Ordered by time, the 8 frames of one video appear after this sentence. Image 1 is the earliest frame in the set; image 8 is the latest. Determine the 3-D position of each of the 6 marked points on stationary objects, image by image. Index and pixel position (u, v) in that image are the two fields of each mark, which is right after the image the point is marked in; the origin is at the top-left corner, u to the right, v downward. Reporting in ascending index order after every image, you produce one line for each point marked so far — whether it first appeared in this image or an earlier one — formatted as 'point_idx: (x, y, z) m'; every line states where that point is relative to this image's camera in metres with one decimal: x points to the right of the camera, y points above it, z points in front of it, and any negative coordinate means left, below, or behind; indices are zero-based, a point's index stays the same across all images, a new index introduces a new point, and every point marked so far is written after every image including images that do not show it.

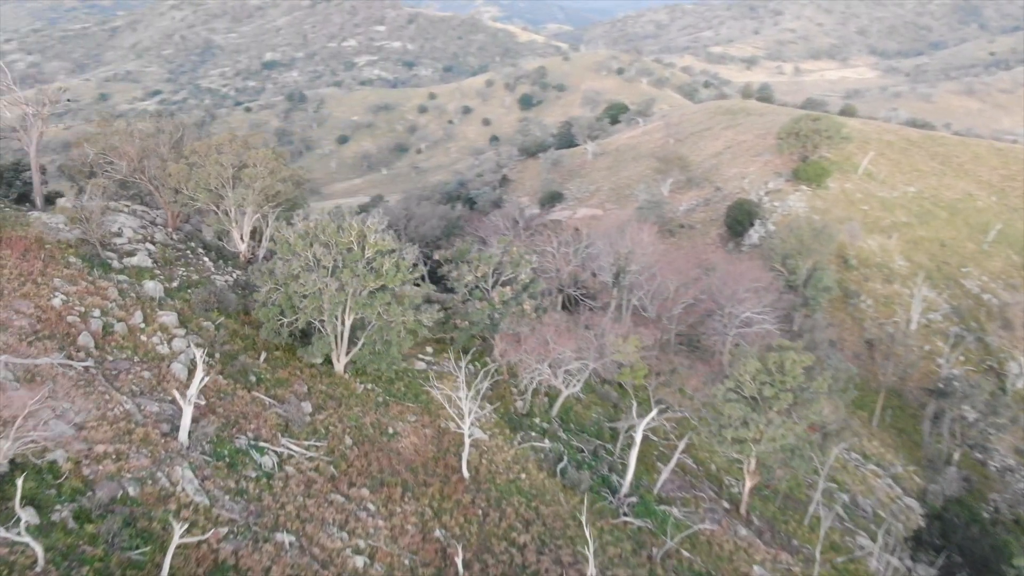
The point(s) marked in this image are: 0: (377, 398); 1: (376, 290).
0: (-3.0, -2.4, +19.7) m
1: (-2.9, -0.1, +18.9) m
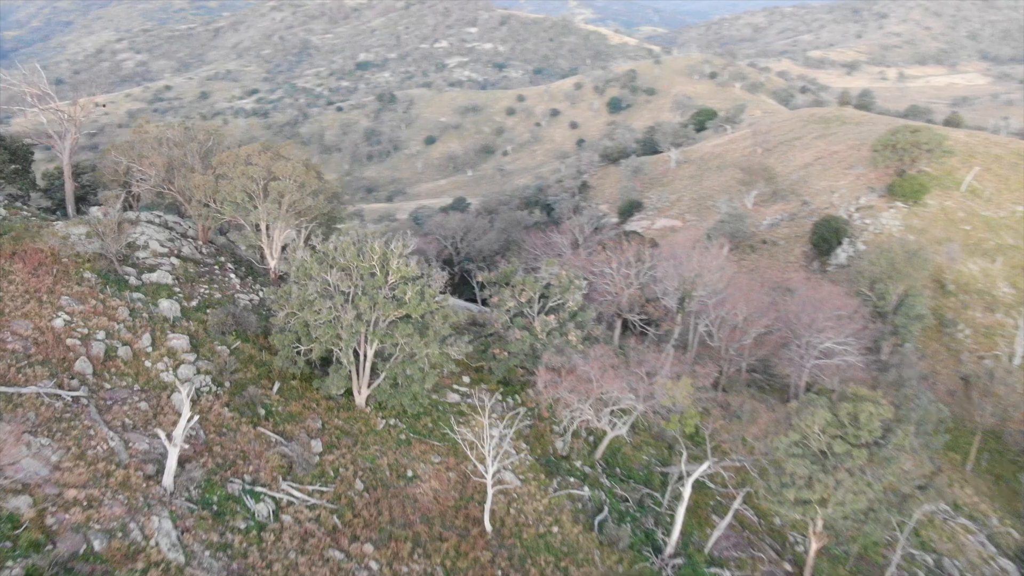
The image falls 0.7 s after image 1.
0: (-2.3, -3.0, +18.1) m
1: (-2.2, -0.6, +17.3) m
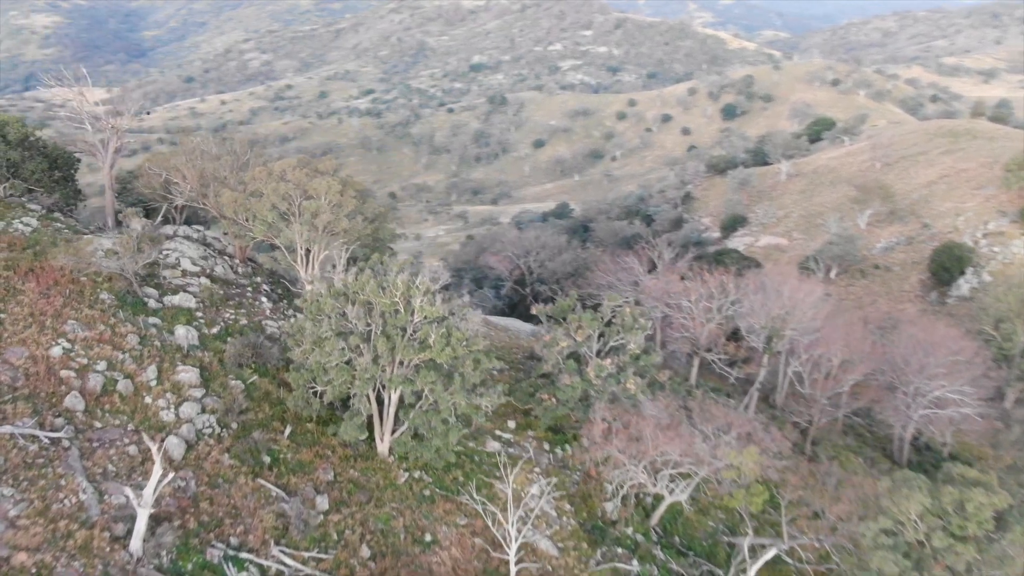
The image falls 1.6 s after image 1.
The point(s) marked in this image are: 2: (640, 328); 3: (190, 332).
0: (-1.6, -3.7, +16.1) m
1: (-1.5, -1.3, +15.3) m
2: (+2.7, -0.9, +19.2) m
3: (-6.1, -0.8, +17.1) m
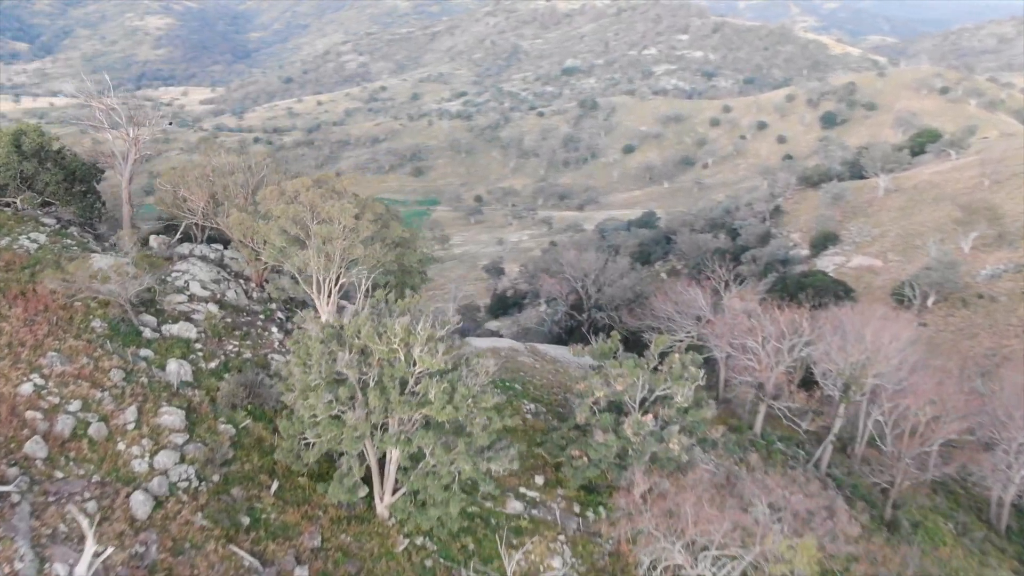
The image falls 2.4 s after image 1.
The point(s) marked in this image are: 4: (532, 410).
0: (-1.4, -4.3, +14.2) m
1: (-1.3, -2.0, +13.4) m
2: (+3.3, -1.7, +16.8) m
3: (-5.7, -1.4, +15.6) m
4: (+0.4, -2.7, +19.5) m
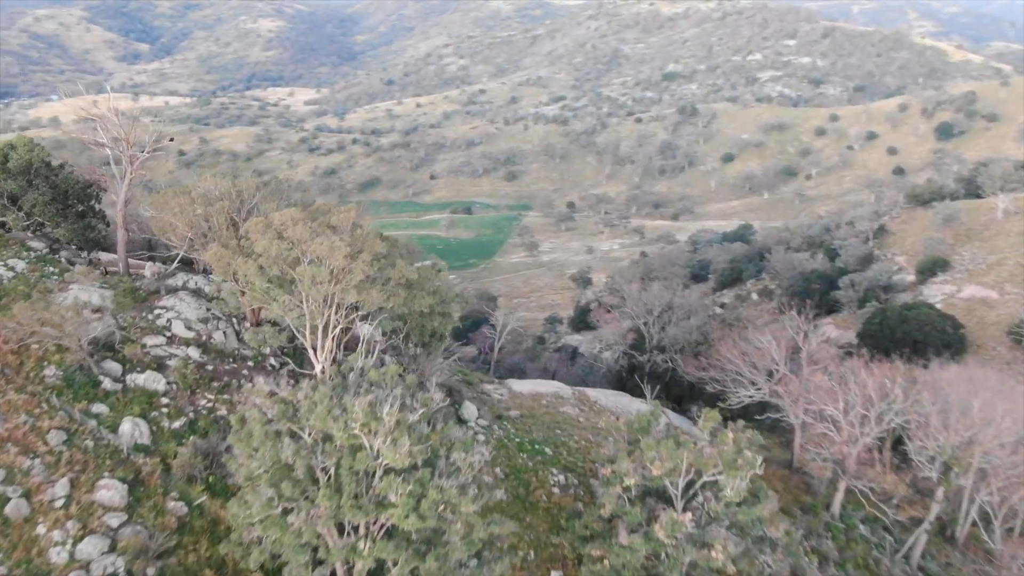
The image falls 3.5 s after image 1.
0: (-1.6, -5.2, +11.5) m
1: (-1.5, -2.9, +10.7) m
2: (+3.5, -2.8, +13.7) m
3: (-5.6, -2.1, +13.4) m
4: (+0.9, -3.6, +16.7) m
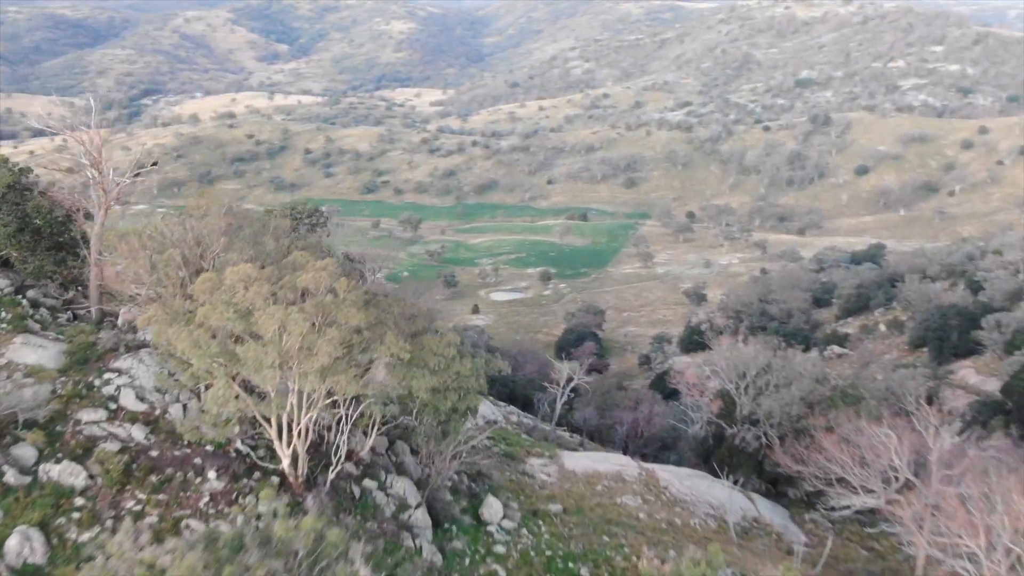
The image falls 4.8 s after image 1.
0: (-2.0, -6.2, +8.1) m
1: (-1.9, -3.9, +7.3) m
2: (+3.4, -4.0, +9.6) m
3: (-5.6, -3.0, +10.5) m
4: (+1.2, -4.8, +12.9) m
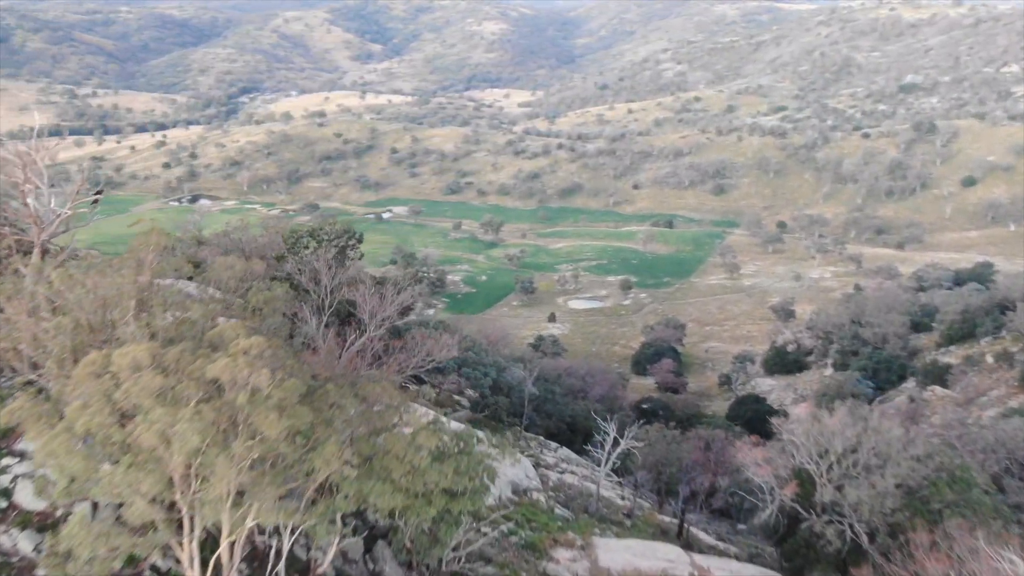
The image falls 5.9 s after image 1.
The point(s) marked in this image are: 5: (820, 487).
0: (-2.7, -7.1, +5.1) m
1: (-2.6, -4.8, +4.3) m
2: (+2.9, -5.1, +6.1) m
3: (-6.0, -3.8, +7.8) m
4: (+0.9, -5.8, +9.6) m
5: (+6.1, -3.9, +17.7) m
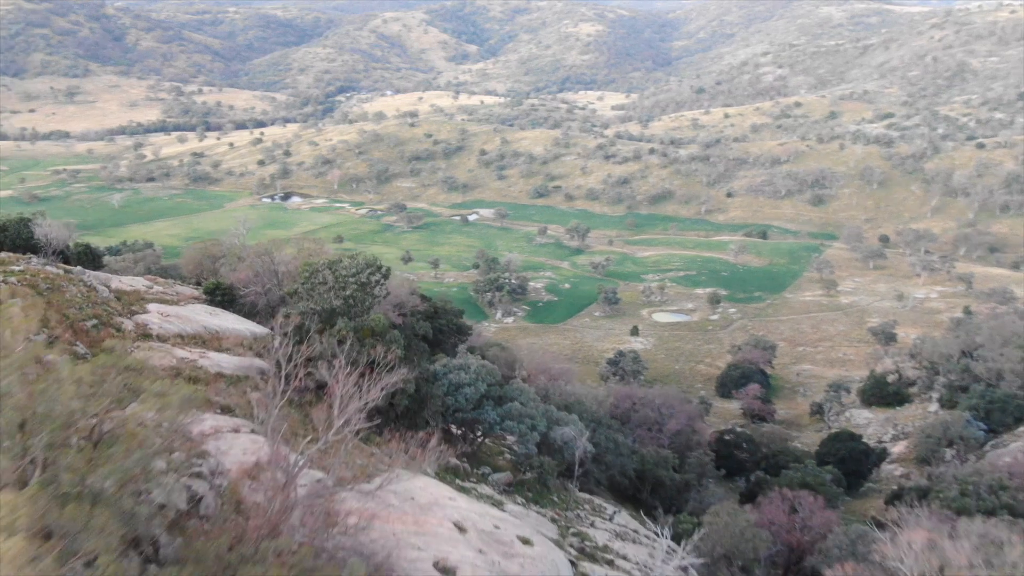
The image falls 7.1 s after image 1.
0: (-3.8, -8.1, +1.7) m
1: (-3.7, -5.8, +0.9) m
2: (+2.0, -6.3, +2.1) m
3: (-6.6, -4.7, +4.7) m
4: (+0.4, -7.0, +5.8) m
5: (+6.3, -5.2, +13.4) m
